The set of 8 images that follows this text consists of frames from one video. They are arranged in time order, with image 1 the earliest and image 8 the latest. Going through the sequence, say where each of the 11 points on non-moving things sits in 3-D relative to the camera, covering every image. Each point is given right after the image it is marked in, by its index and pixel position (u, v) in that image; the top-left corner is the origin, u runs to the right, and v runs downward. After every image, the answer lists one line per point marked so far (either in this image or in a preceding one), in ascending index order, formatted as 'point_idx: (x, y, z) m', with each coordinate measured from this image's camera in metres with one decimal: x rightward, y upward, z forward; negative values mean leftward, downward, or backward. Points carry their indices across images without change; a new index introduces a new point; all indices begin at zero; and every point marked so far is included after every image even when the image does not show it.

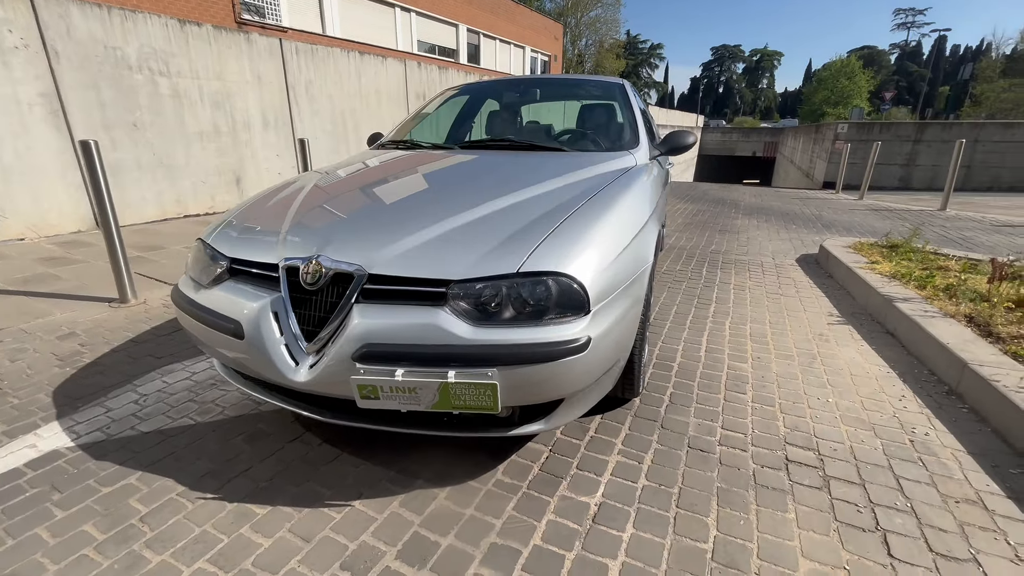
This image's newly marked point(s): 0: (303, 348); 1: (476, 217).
0: (-0.8, -0.2, +1.7) m
1: (-0.2, +0.3, +1.9) m
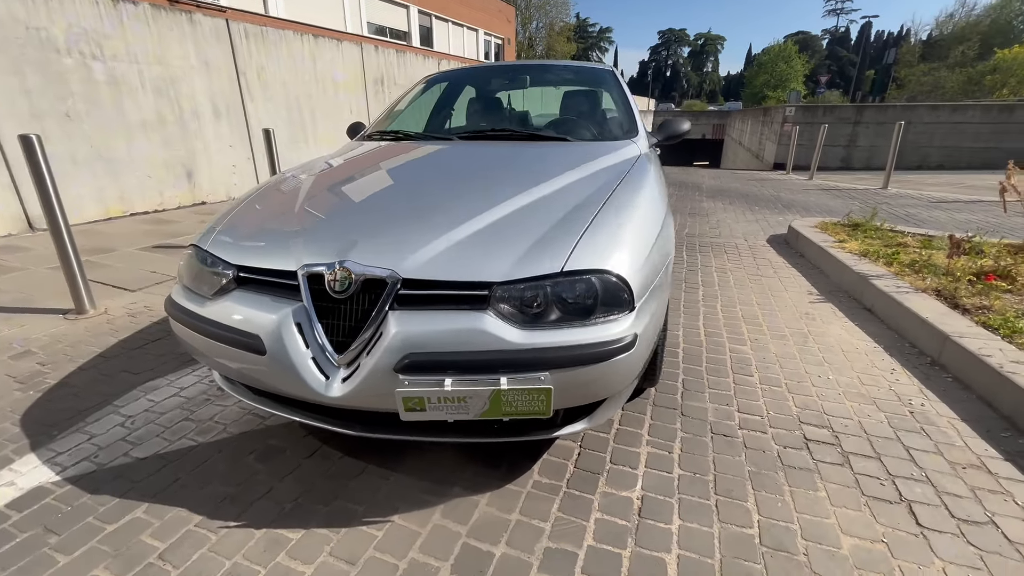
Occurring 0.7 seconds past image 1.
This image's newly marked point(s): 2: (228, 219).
0: (-0.6, -0.3, +1.6) m
1: (0.0, +0.3, +1.8) m
2: (-1.3, +0.3, +2.1) m
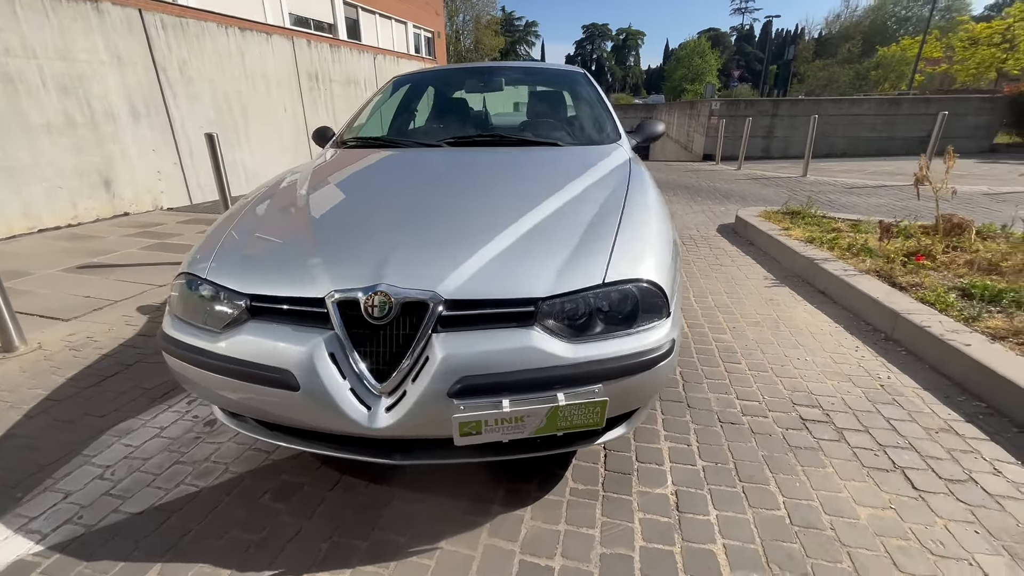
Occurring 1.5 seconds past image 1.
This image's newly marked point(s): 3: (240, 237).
0: (-0.4, -0.3, +1.5) m
1: (+0.1, +0.2, +1.8) m
2: (-1.3, +0.2, +2.0) m
3: (-1.1, +0.2, +1.9) m
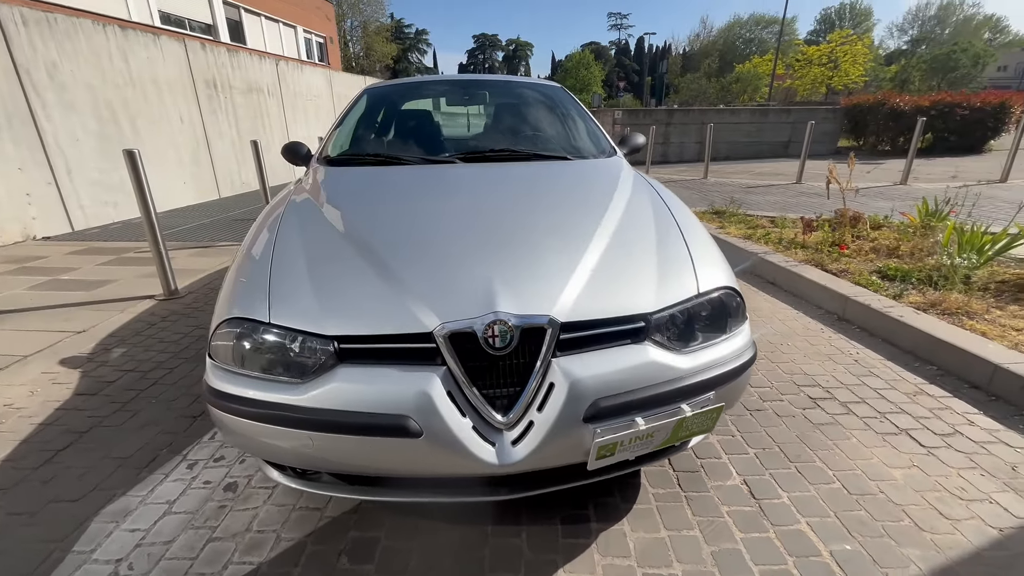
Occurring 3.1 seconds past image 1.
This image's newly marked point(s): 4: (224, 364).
0: (0.0, -0.4, +1.4) m
1: (+0.4, +0.2, +1.8) m
2: (-1.0, 0.0, +1.7) m
3: (-0.8, +0.1, +1.7) m
4: (-0.9, -0.3, +1.6) m
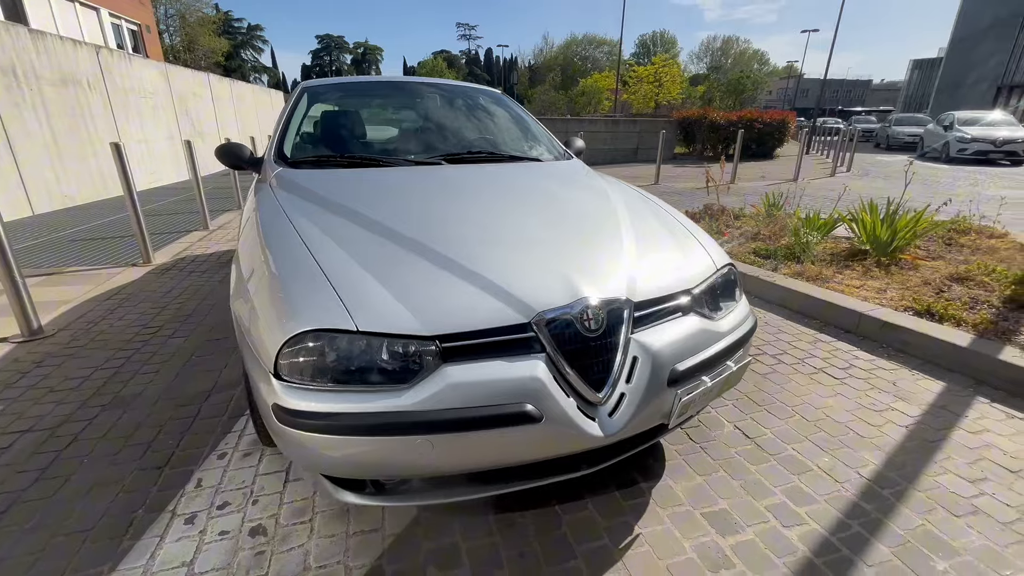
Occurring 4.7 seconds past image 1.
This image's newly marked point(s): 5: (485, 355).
0: (+0.3, -0.4, +1.5) m
1: (+0.5, +0.3, +2.0) m
2: (-0.7, 0.0, +1.6) m
3: (-0.6, 0.0, +1.6) m
4: (-0.6, -0.3, +1.4) m
5: (-0.1, -0.2, +1.5) m
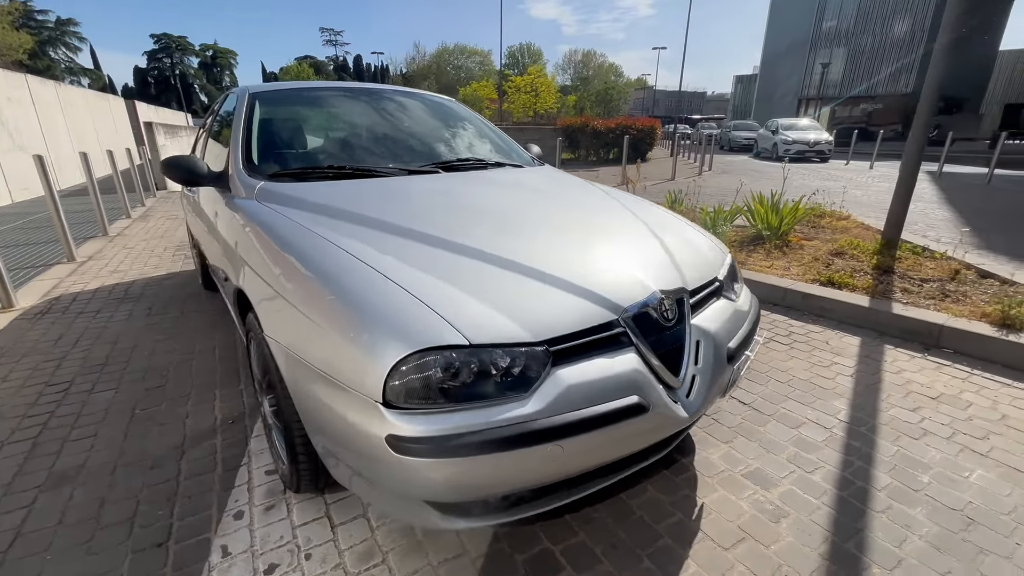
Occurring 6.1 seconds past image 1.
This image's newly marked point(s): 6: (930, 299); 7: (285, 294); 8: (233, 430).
0: (+0.6, -0.4, +1.7) m
1: (+0.6, +0.3, +2.2) m
2: (-0.4, -0.1, +1.5) m
3: (-0.3, 0.0, +1.5) m
4: (-0.3, -0.4, +1.4) m
5: (+0.2, -0.2, +1.5) m
6: (+3.5, -0.1, +3.8) m
7: (-0.9, 0.0, +1.7) m
8: (-1.5, -0.8, +2.5) m
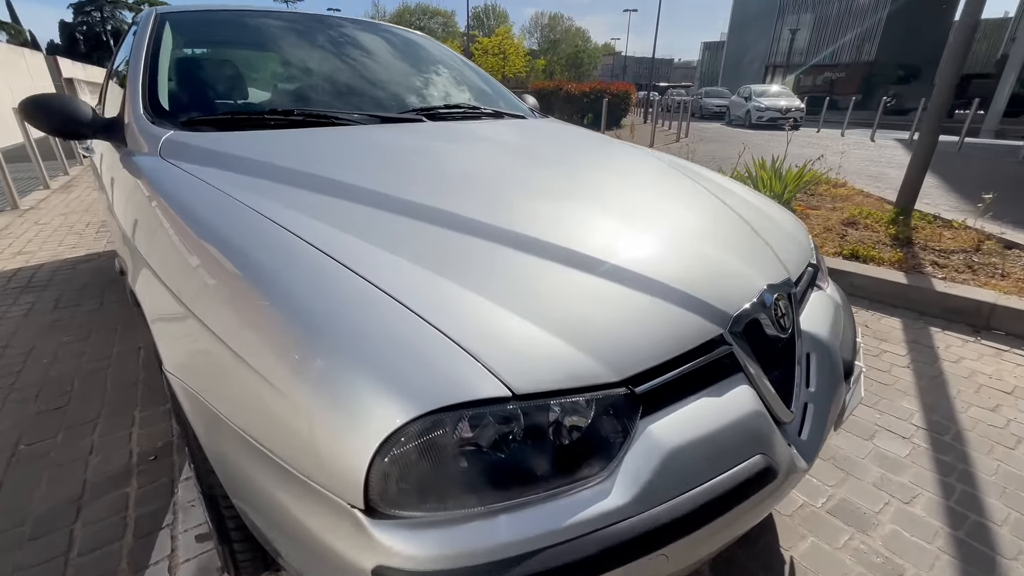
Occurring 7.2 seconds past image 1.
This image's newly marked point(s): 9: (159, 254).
0: (+0.7, -0.3, +1.2) m
1: (+0.7, +0.3, +1.6) m
2: (-0.3, -0.1, +0.9) m
3: (-0.2, 0.0, +0.9) m
4: (-0.1, -0.4, +0.8) m
5: (+0.4, -0.2, +1.0) m
6: (+3.4, +0.1, +3.4) m
7: (-0.8, 0.0, +1.1) m
8: (-1.4, -0.7, +1.8) m
9: (-1.1, +0.1, +1.4) m
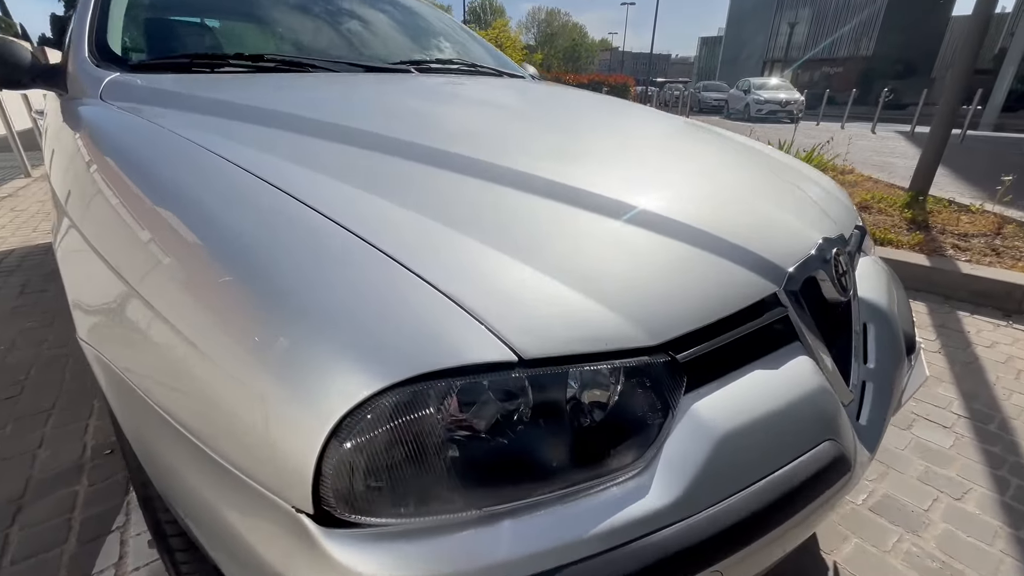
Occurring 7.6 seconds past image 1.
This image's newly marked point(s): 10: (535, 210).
0: (+0.7, -0.2, +1.0) m
1: (+0.7, +0.4, +1.4) m
2: (-0.3, 0.0, +0.7) m
3: (-0.2, +0.1, +0.7) m
4: (-0.1, -0.3, +0.6) m
5: (+0.4, -0.1, +0.8) m
6: (+3.4, +0.2, +3.3) m
7: (-0.7, +0.1, +0.9) m
8: (-1.4, -0.6, +1.6) m
9: (-1.1, +0.2, +1.2) m
10: (0.0, +0.2, +0.8) m
